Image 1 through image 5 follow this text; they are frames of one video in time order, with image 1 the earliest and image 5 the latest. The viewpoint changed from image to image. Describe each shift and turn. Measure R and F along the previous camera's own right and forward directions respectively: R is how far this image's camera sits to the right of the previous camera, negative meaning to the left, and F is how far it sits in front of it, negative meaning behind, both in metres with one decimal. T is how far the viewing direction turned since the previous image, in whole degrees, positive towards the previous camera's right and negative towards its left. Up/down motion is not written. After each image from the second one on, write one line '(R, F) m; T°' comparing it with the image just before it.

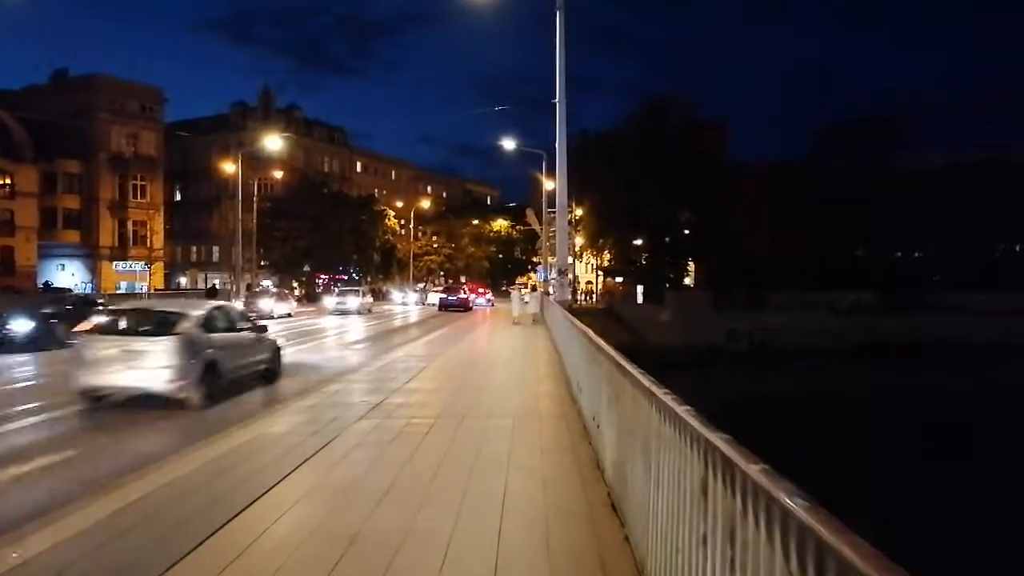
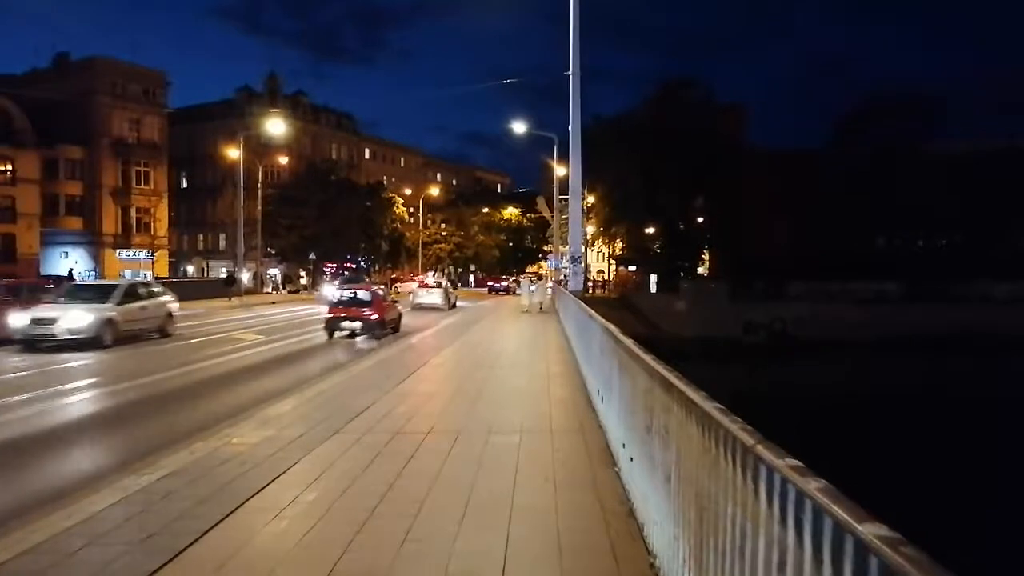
(0.0, +1.3) m; -1°
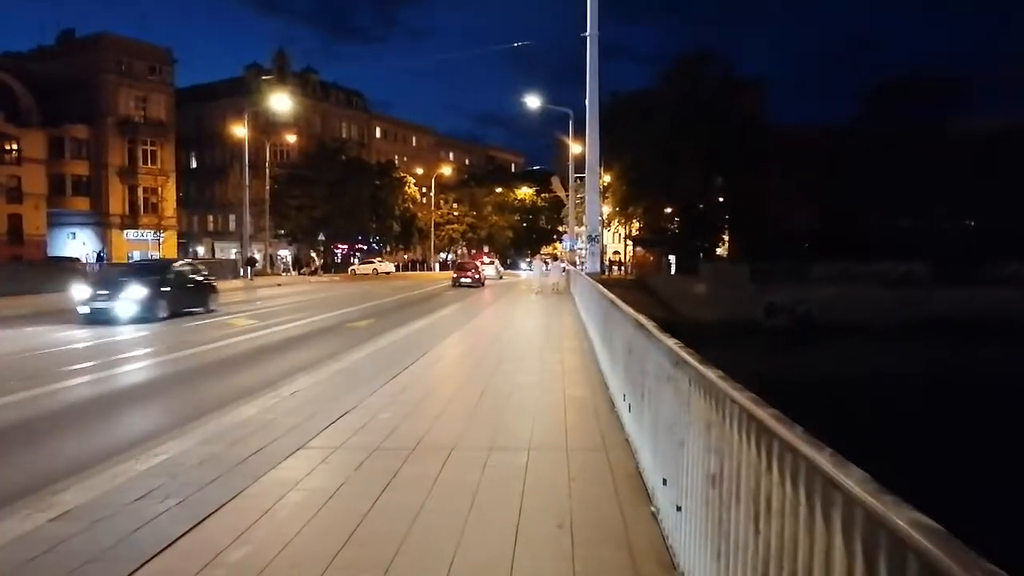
(+0.1, +1.3) m; -1°
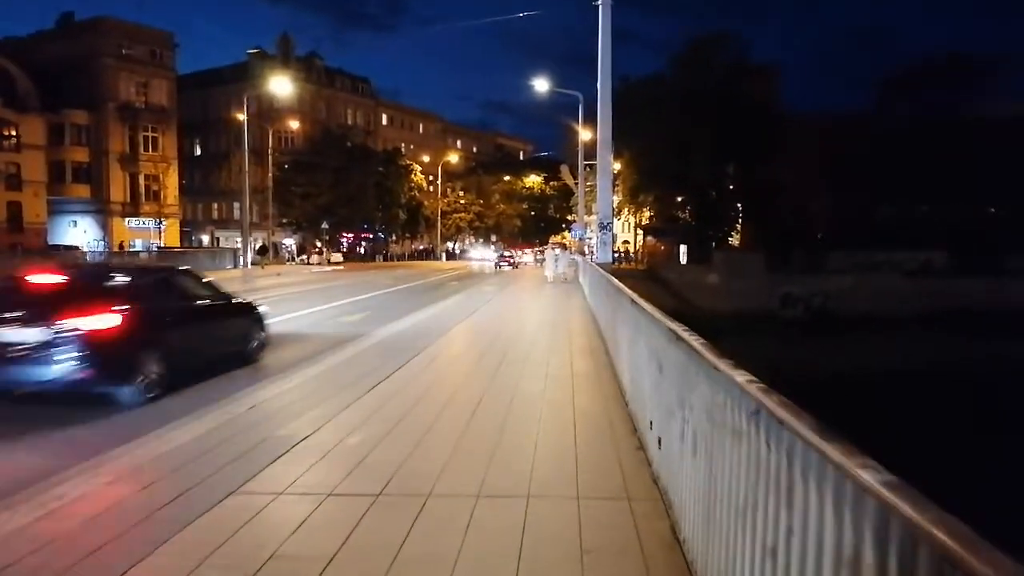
(+0.1, +1.2) m; -1°
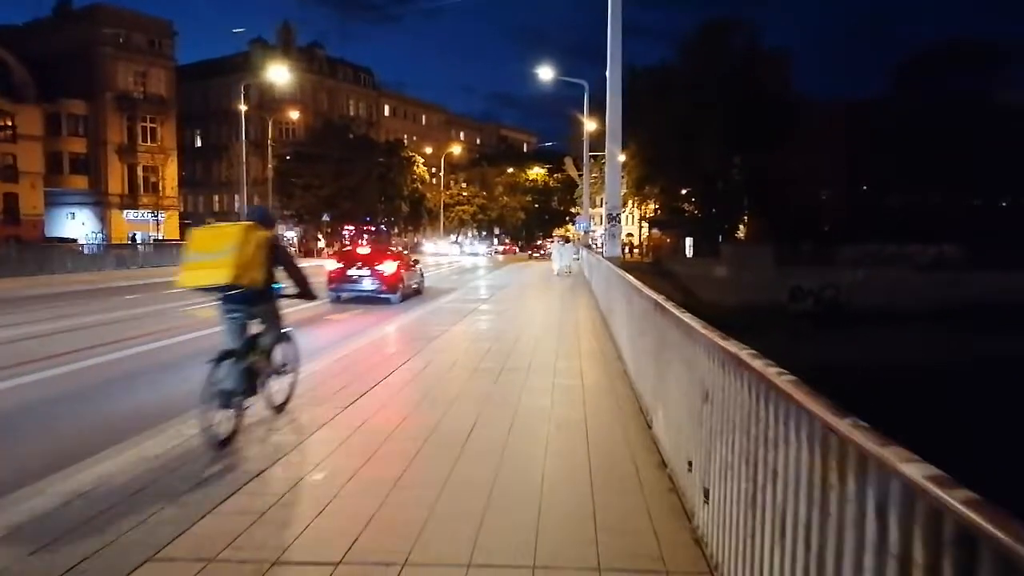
(0.0, +0.8) m; 0°
